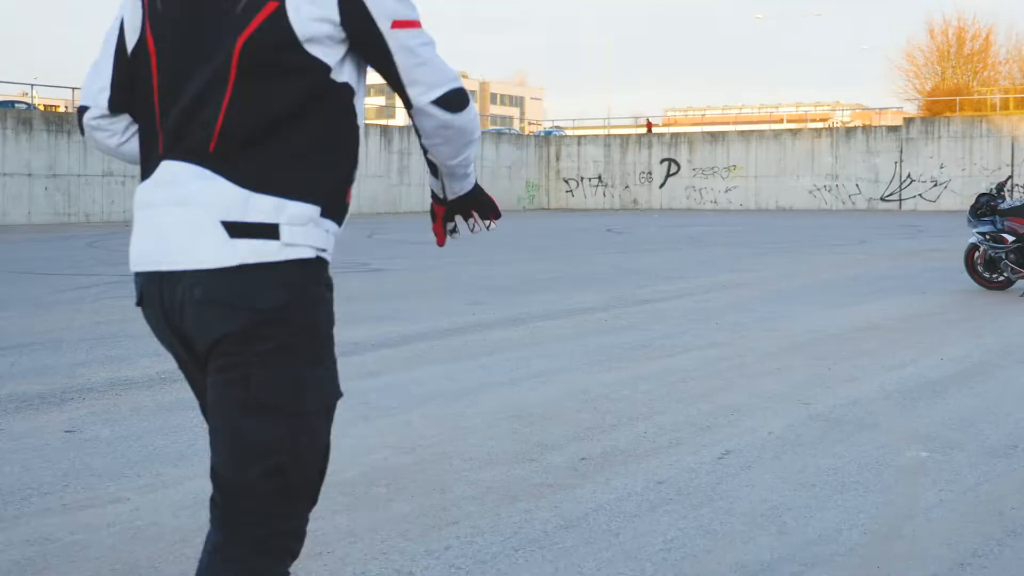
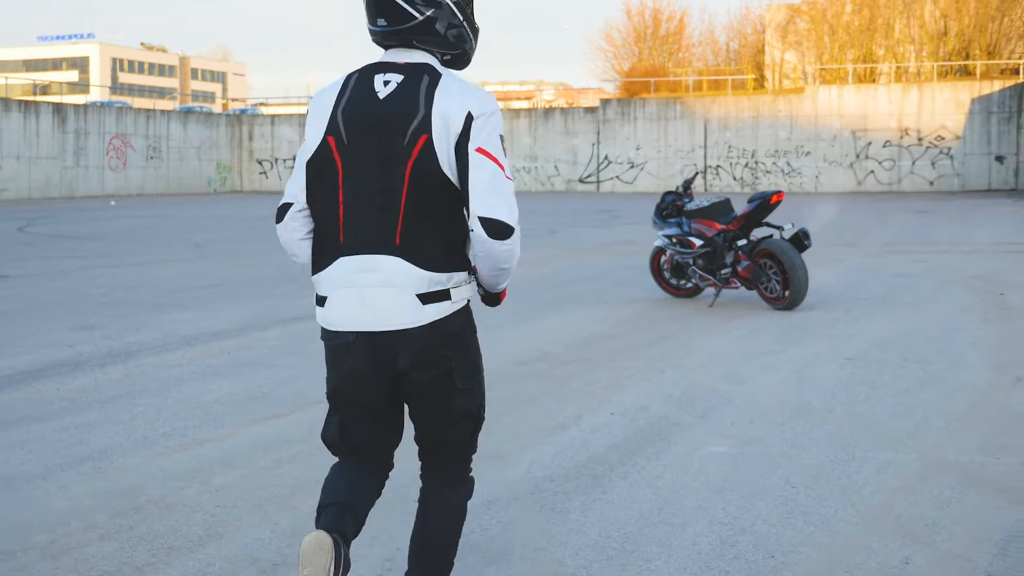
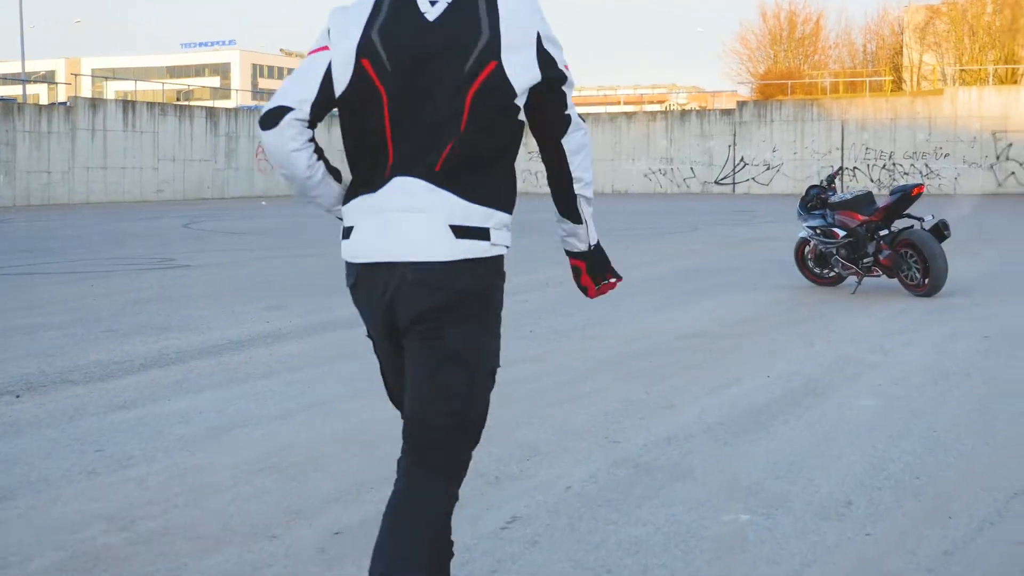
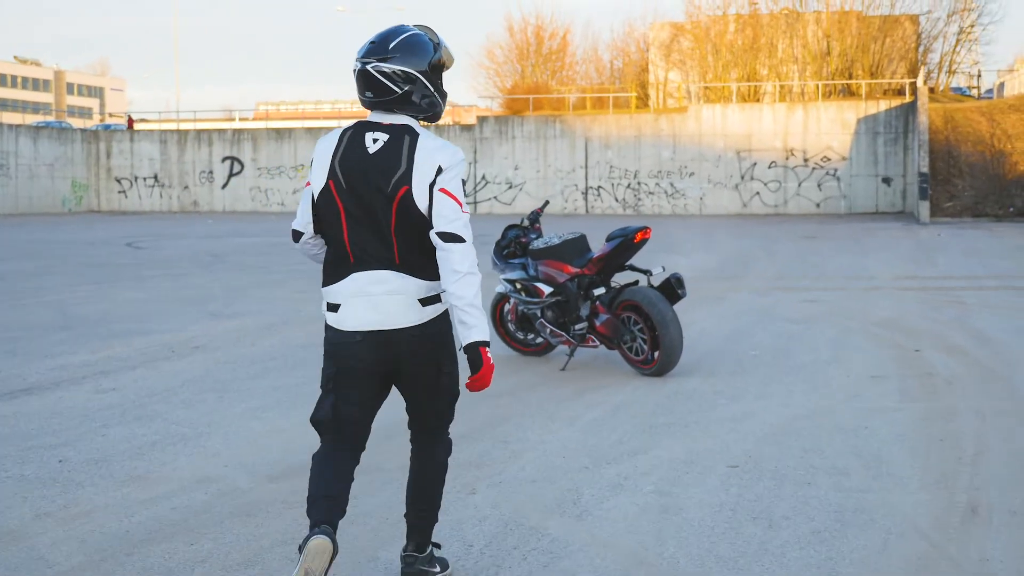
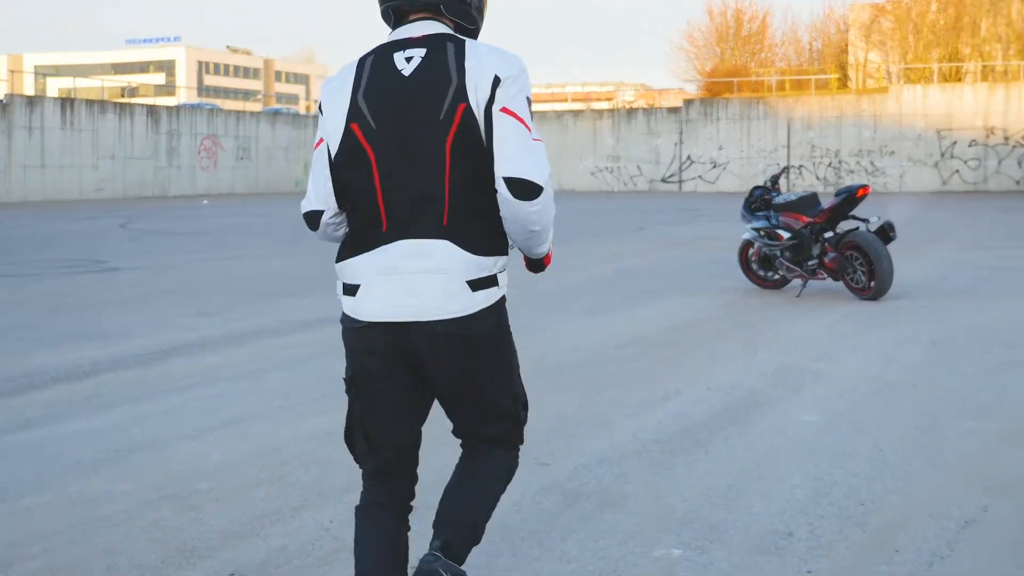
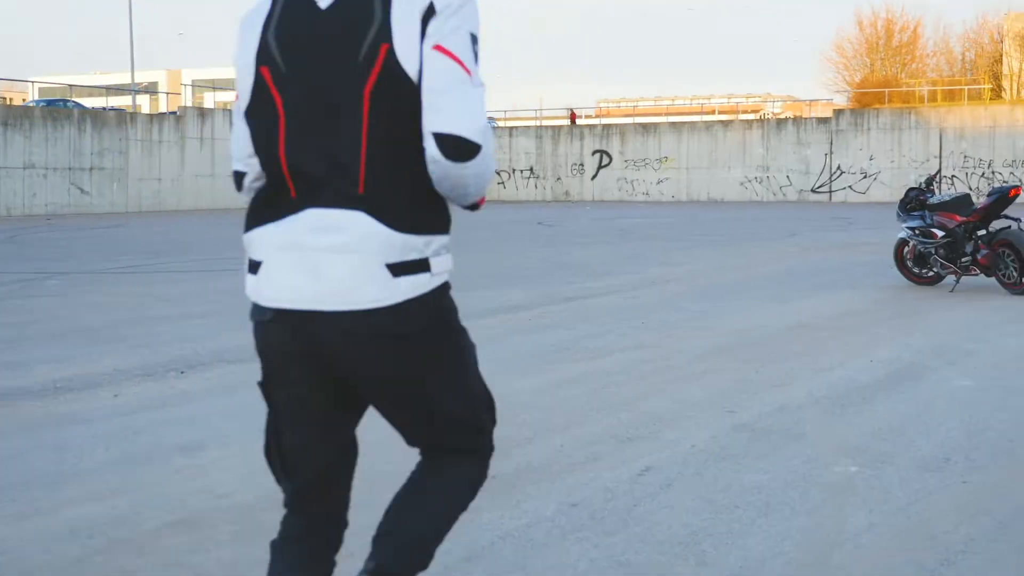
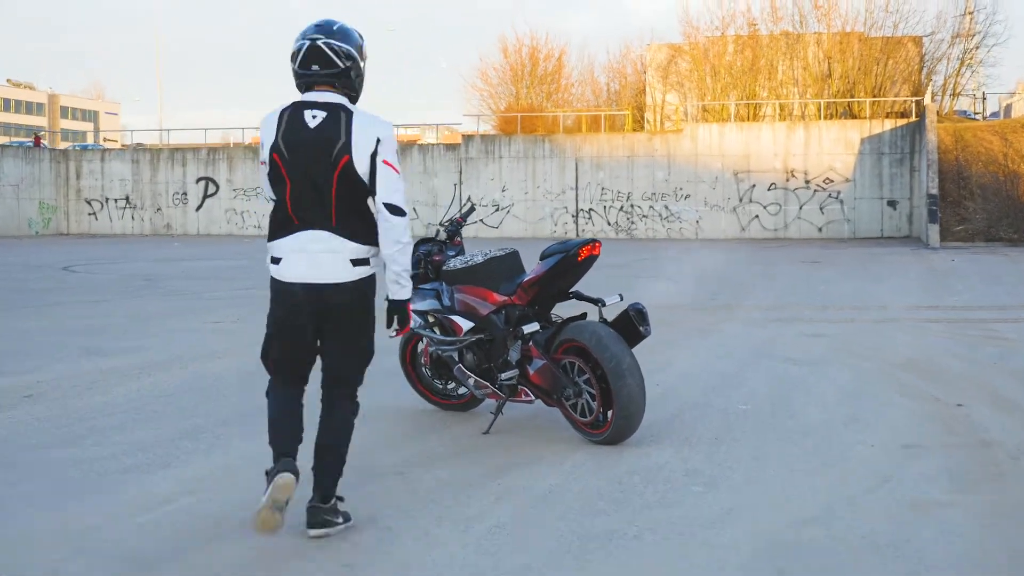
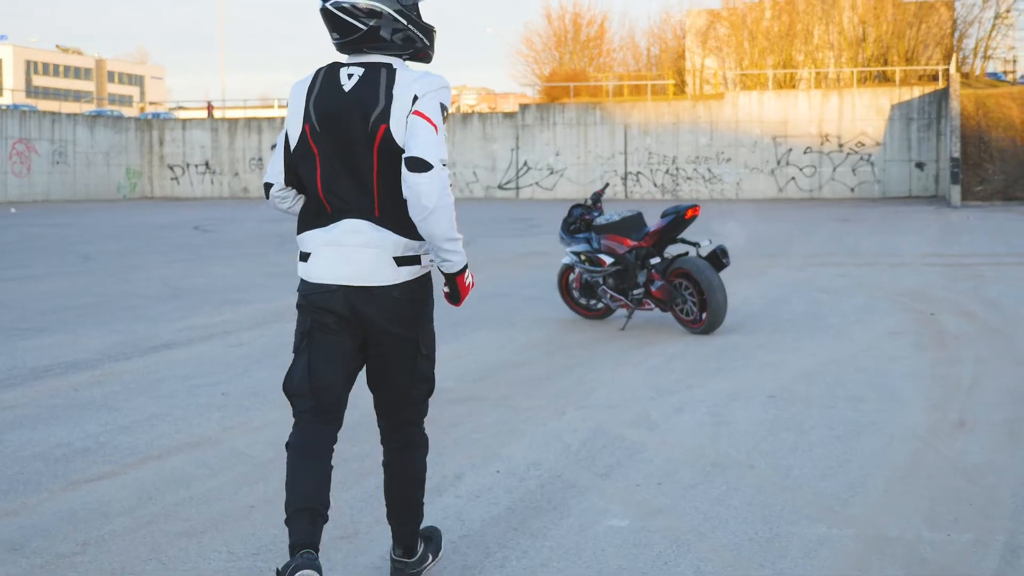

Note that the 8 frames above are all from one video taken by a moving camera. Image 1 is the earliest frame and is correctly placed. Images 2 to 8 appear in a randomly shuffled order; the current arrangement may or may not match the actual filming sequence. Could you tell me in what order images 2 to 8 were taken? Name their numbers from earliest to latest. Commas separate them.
6, 3, 5, 2, 8, 4, 7
